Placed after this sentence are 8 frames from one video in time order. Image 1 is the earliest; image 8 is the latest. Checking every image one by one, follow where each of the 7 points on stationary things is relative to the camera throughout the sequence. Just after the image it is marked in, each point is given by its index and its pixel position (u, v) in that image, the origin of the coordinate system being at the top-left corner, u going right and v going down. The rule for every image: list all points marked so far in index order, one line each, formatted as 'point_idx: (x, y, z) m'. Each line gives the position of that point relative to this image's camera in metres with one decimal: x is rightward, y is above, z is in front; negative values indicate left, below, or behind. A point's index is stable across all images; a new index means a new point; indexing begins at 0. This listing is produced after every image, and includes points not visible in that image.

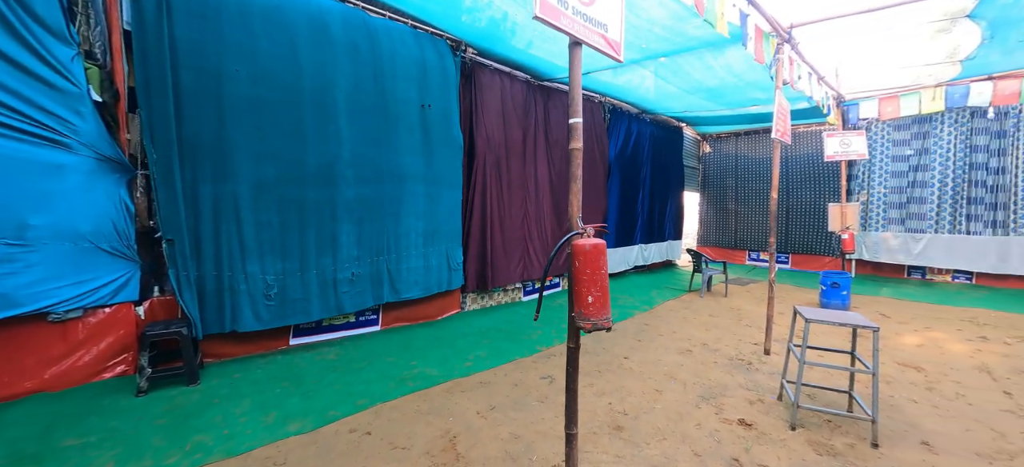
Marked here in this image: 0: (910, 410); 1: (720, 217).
0: (+2.7, -1.2, +2.7) m
1: (+4.7, +0.4, +8.9) m
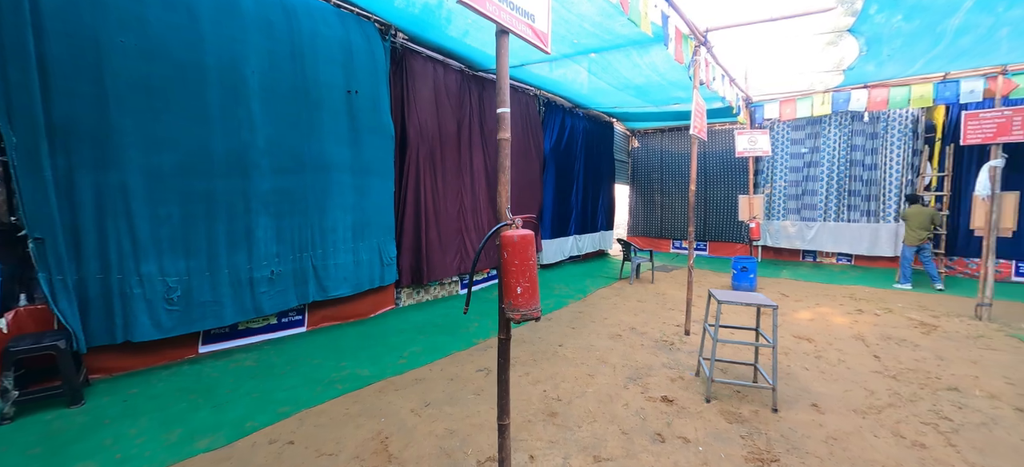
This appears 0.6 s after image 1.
0: (+2.2, -1.1, +3.0) m
1: (+3.2, +0.6, +9.5) m
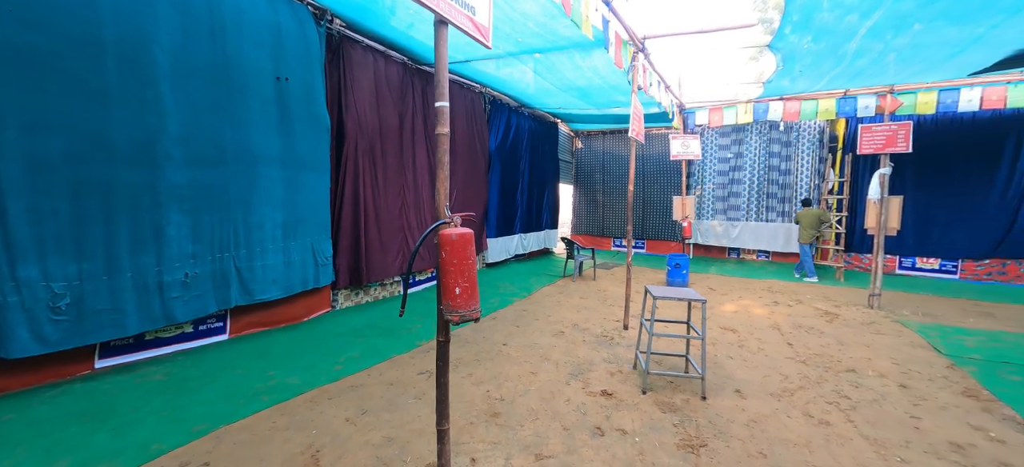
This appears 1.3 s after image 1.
0: (+1.8, -1.1, +3.2) m
1: (+1.9, +0.7, +9.8) m
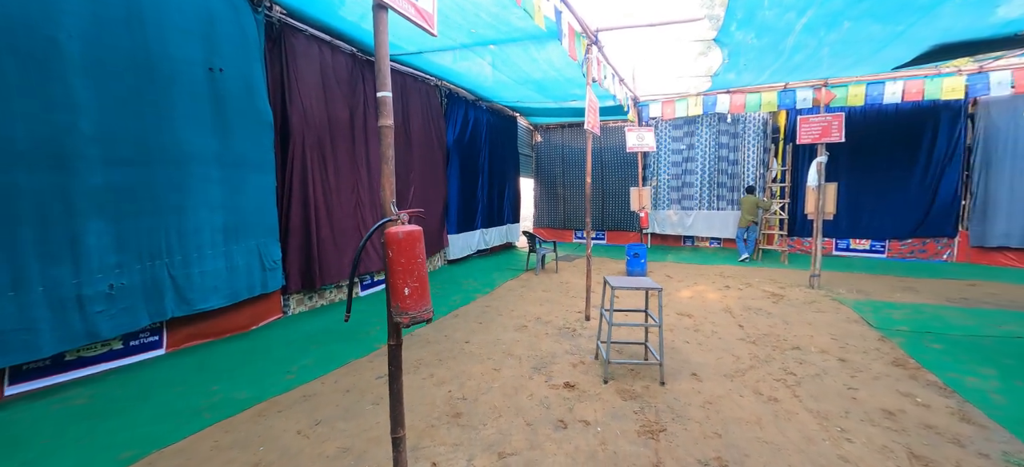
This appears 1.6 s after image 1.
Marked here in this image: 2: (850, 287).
0: (+1.5, -1.0, +3.3) m
1: (+1.0, +0.8, +9.9) m
2: (+4.8, -0.8, +5.5) m
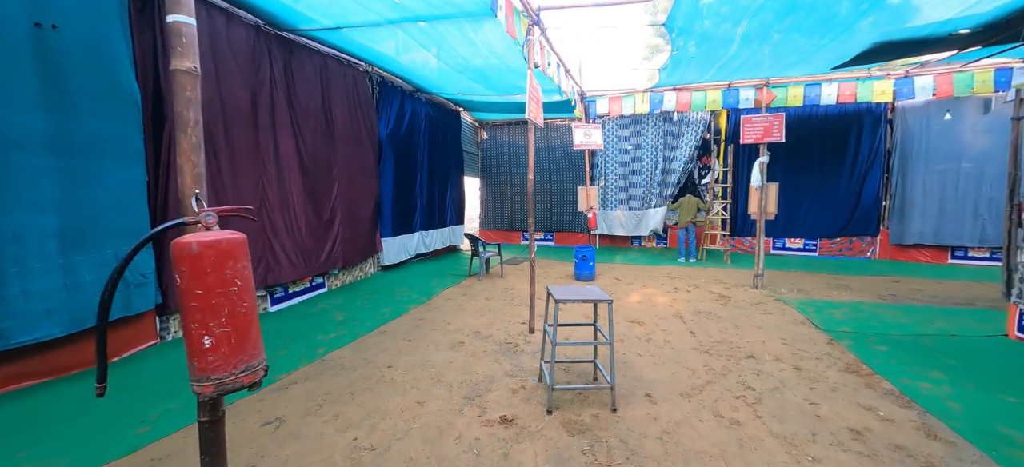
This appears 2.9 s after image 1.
0: (+1.0, -1.0, +3.0) m
1: (-0.3, +0.8, +9.4) m
2: (+4.0, -0.7, +5.6) m
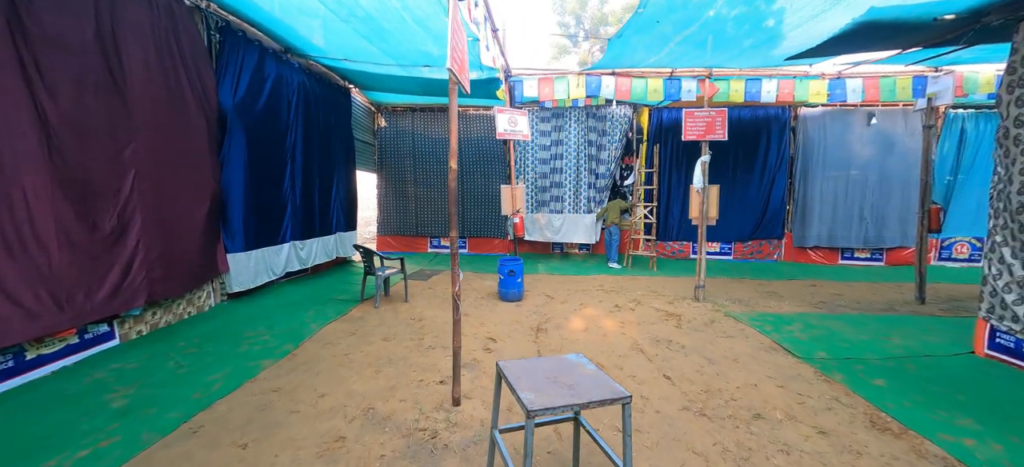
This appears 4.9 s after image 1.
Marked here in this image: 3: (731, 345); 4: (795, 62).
0: (+0.6, -1.1, +2.0) m
1: (-2.3, +0.6, +7.9) m
2: (+2.9, -0.8, +5.2) m
3: (+1.9, -1.0, +3.5) m
4: (+3.0, +1.8, +4.1) m
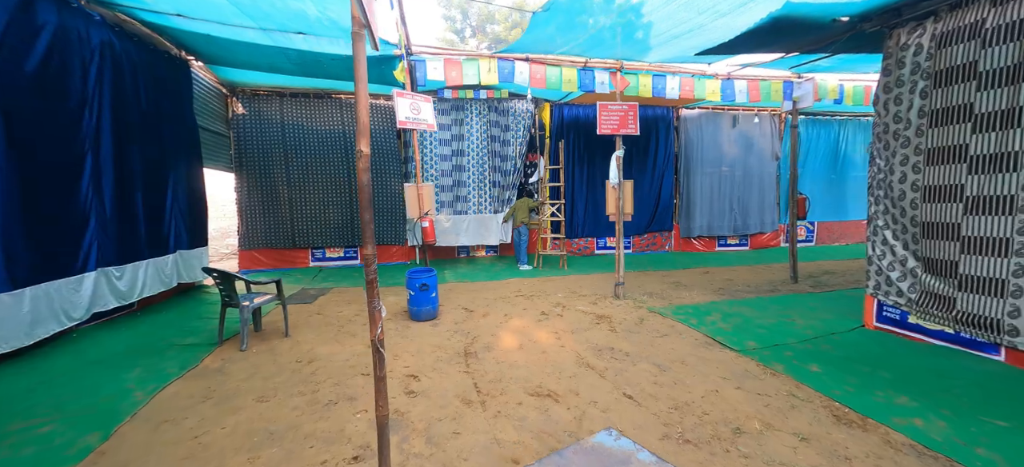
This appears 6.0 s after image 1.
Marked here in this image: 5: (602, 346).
0: (+0.4, -1.1, +1.5) m
1: (-4.0, +0.4, +6.4) m
2: (+1.7, -0.8, +5.2) m
3: (+1.3, -0.9, +3.3) m
4: (+2.0, +1.9, +4.2) m
5: (+0.8, -1.0, +3.4) m
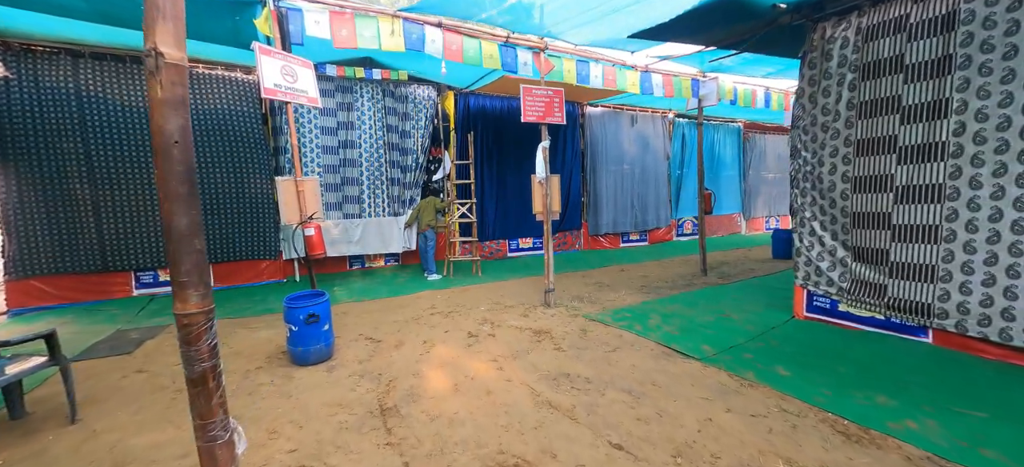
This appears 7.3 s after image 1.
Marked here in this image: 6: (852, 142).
0: (+0.5, -1.1, +0.9) m
1: (-5.2, +0.2, +4.4) m
2: (+0.7, -0.8, +4.8) m
3: (+0.9, -0.9, +2.9) m
4: (+1.2, +1.9, +4.0) m
5: (+0.3, -1.0, +2.8) m
6: (+2.6, +0.7, +2.9) m
